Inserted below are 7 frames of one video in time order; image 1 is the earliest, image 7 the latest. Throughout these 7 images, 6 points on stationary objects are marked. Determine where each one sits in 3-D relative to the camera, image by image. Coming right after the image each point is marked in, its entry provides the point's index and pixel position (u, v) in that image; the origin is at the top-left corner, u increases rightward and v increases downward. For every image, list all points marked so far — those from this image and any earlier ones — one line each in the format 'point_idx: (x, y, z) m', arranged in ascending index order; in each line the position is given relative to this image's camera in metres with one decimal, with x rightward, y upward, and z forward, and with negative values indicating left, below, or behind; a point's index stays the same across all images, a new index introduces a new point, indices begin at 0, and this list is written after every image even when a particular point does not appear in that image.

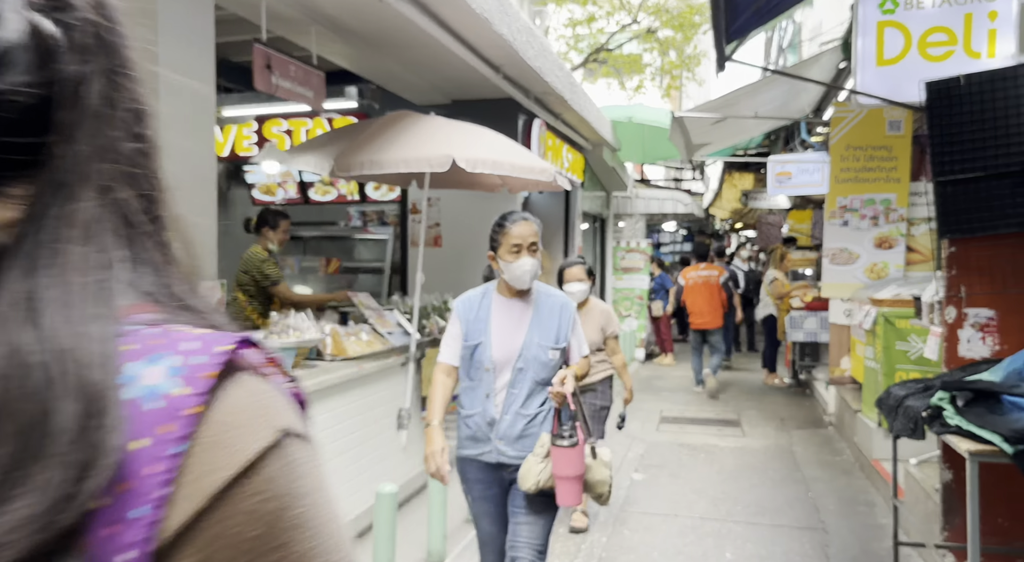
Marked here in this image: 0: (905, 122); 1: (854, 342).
0: (+3.6, +1.5, +6.8) m
1: (+3.2, -0.6, +6.8) m
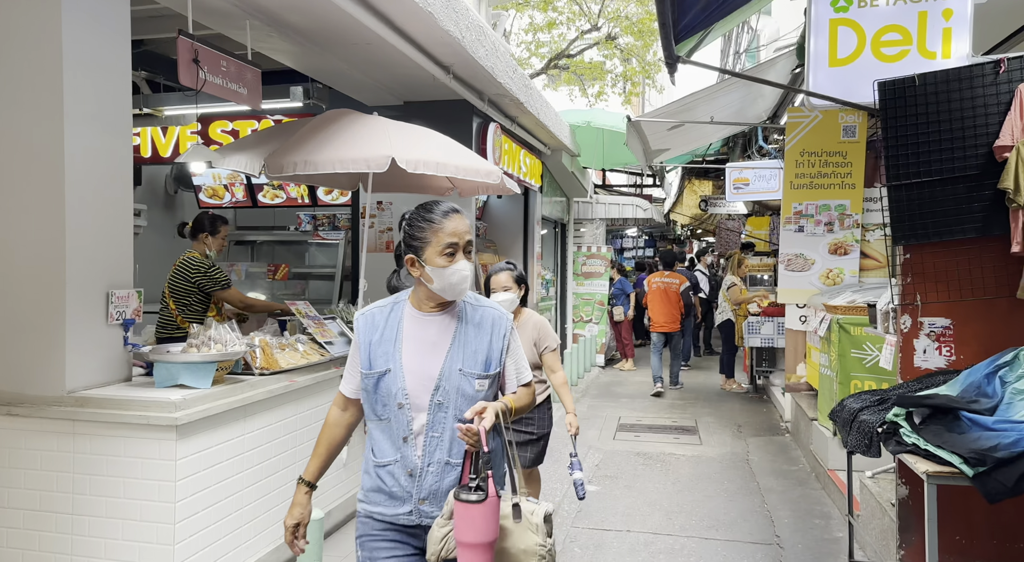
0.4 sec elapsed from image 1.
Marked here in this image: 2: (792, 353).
0: (+3.2, +1.4, +6.8) m
1: (+2.7, -0.6, +6.7) m
2: (+2.8, -0.7, +7.4) m
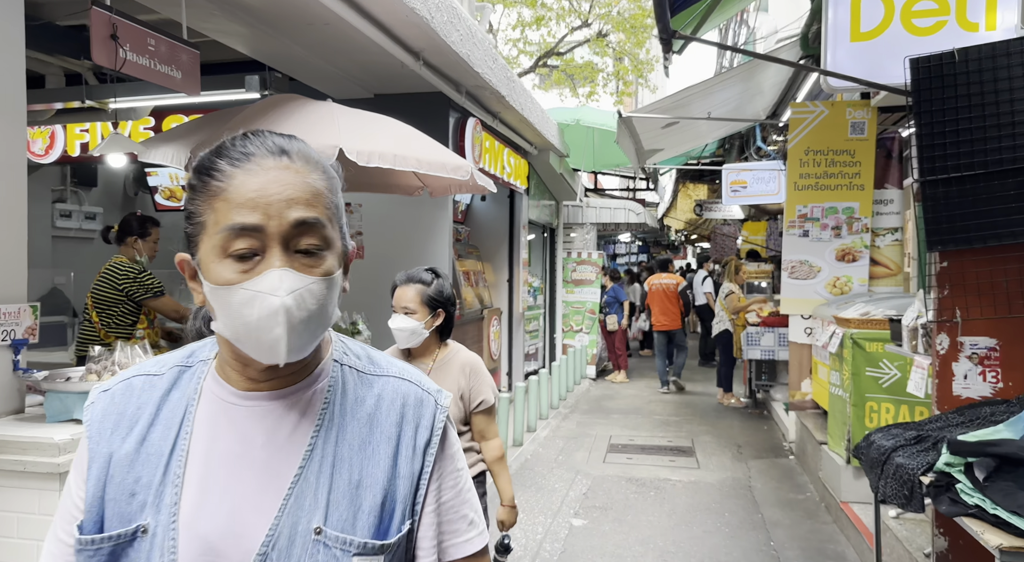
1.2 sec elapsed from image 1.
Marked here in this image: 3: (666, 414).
0: (+3.0, +1.3, +6.3) m
1: (+2.6, -0.7, +6.2) m
2: (+2.6, -0.8, +6.8) m
3: (+1.8, -1.5, +8.6) m
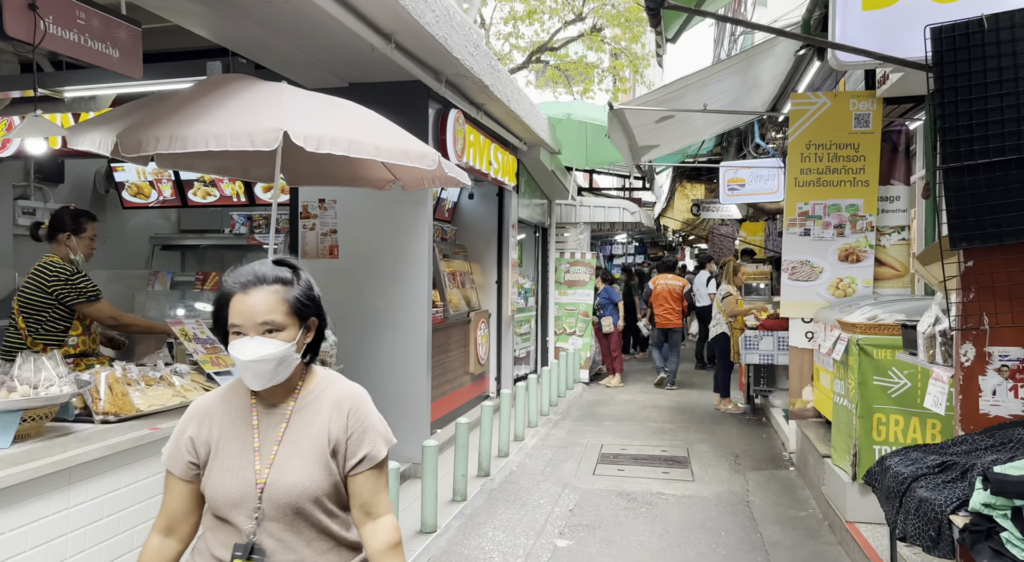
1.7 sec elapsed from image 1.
0: (+2.9, +1.3, +5.9) m
1: (+2.4, -0.7, +5.9) m
2: (+2.5, -0.8, +6.5) m
3: (+1.7, -1.6, +8.2) m
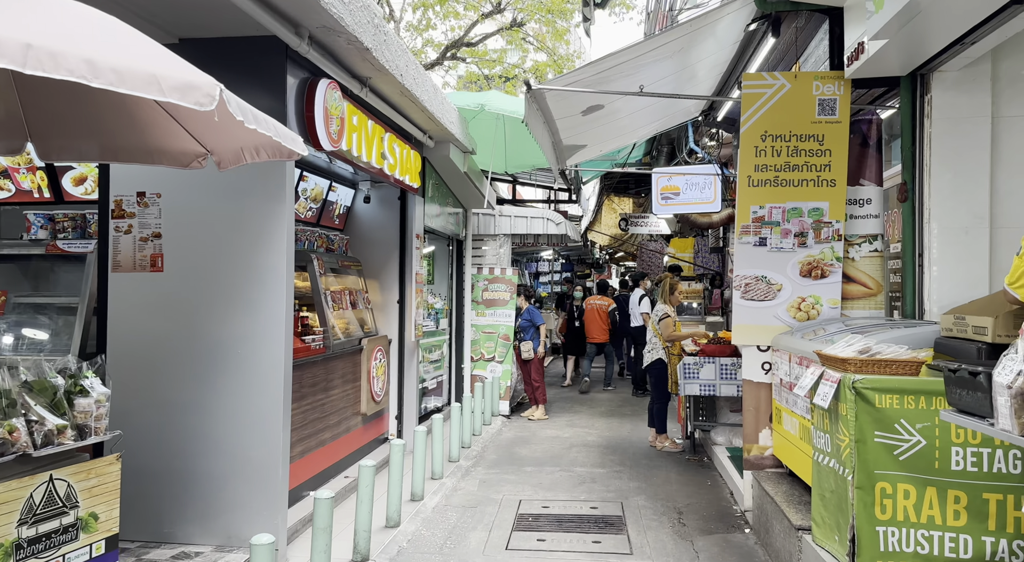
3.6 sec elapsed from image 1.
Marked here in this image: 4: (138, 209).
0: (+2.2, +1.2, +4.9) m
1: (+1.7, -0.8, +4.7) m
2: (+1.8, -1.0, +5.4) m
3: (+0.7, -1.7, +7.0) m
4: (-2.2, +0.4, +4.3) m
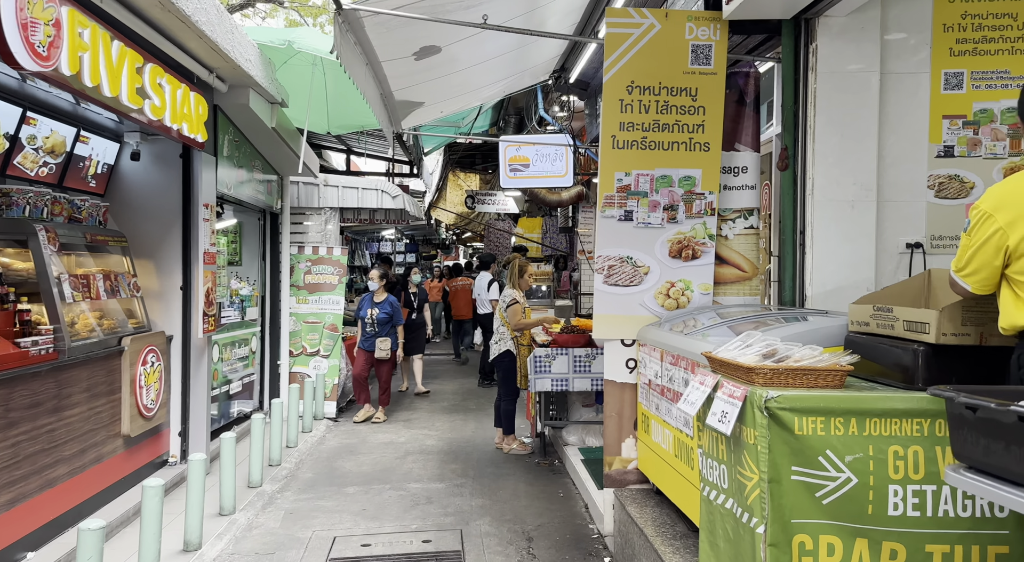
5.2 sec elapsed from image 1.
0: (+1.2, +1.3, +4.1) m
1: (+0.7, -0.7, +3.9) m
2: (+0.6, -0.9, +4.5) m
3: (-0.7, -1.6, +5.9) m
4: (-3.0, +0.5, +2.6) m
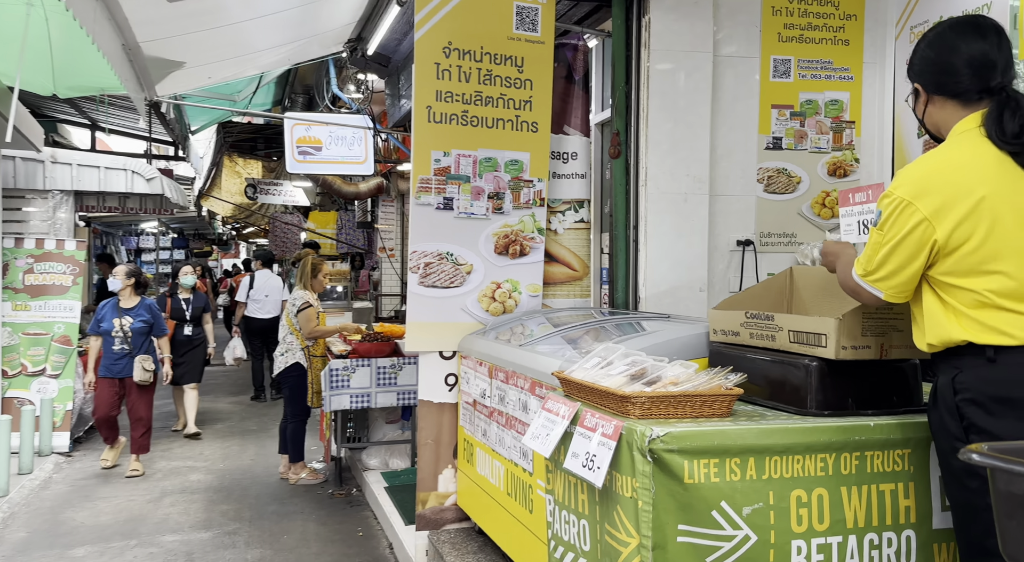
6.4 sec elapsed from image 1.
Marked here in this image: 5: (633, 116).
0: (+0.2, +1.3, +3.6) m
1: (-0.2, -0.7, +3.3) m
2: (-0.5, -0.9, +3.8) m
3: (-2.1, -1.6, +4.8) m
4: (-3.4, +0.5, +1.0) m
5: (+0.6, +0.8, +3.7) m
